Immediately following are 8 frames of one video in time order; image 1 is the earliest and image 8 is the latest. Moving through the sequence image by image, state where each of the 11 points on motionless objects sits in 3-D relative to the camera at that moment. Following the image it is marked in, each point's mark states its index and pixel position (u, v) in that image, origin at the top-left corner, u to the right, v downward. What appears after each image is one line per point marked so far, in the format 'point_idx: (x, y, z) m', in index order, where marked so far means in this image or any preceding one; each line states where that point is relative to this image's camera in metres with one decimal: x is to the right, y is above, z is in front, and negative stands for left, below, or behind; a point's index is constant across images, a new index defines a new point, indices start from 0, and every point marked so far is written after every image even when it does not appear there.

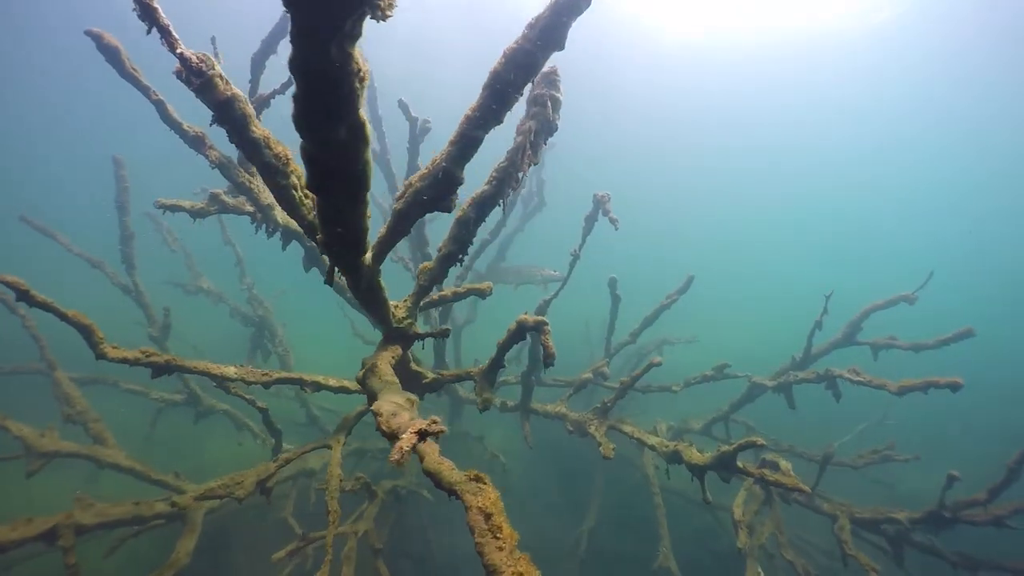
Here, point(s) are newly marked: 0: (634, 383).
0: (+1.3, -1.0, +5.3) m
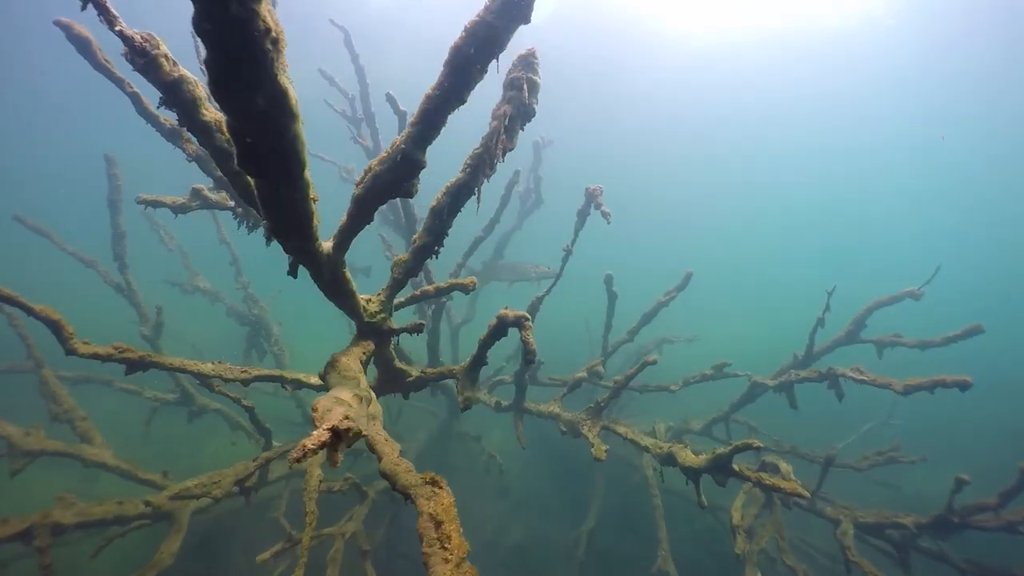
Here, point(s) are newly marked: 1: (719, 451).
0: (+1.2, -1.0, +5.1) m
1: (+1.6, -1.2, +3.6) m
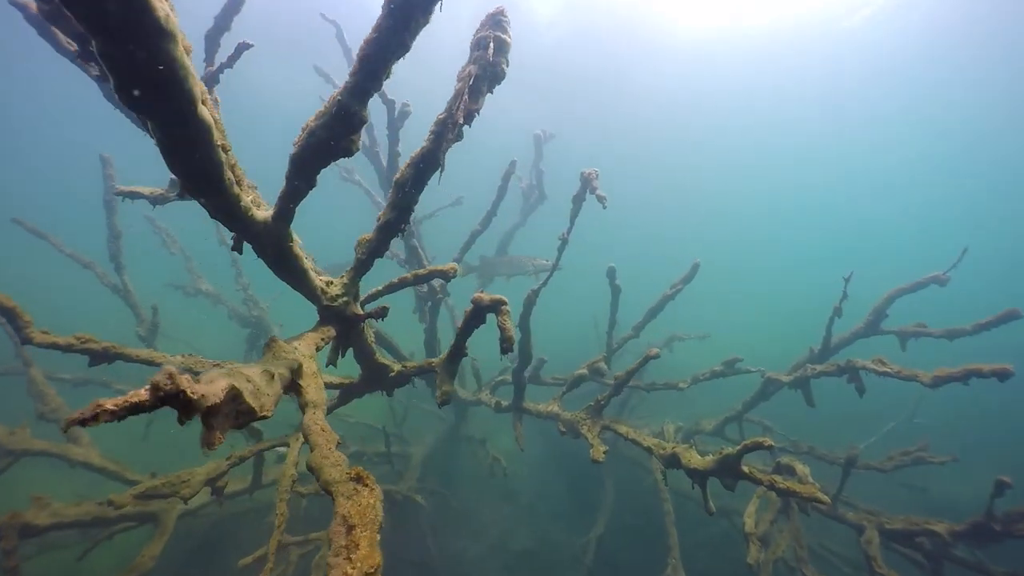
0: (+1.2, -0.9, +4.7) m
1: (+1.5, -1.1, +3.3) m
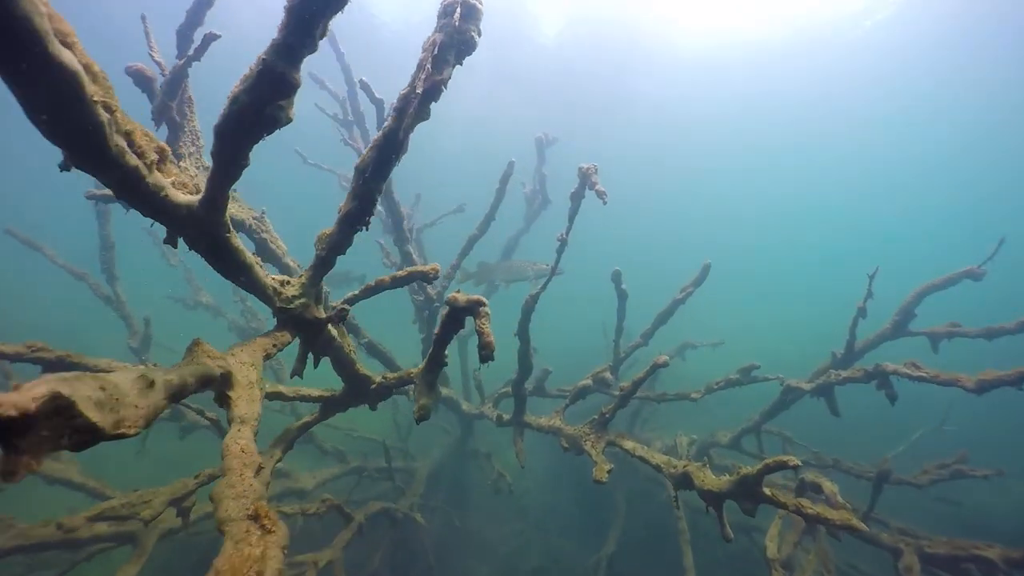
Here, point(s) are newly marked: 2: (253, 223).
0: (+1.1, -0.9, +4.4) m
1: (+1.4, -1.1, +2.9) m
2: (-2.5, +0.6, +4.7) m
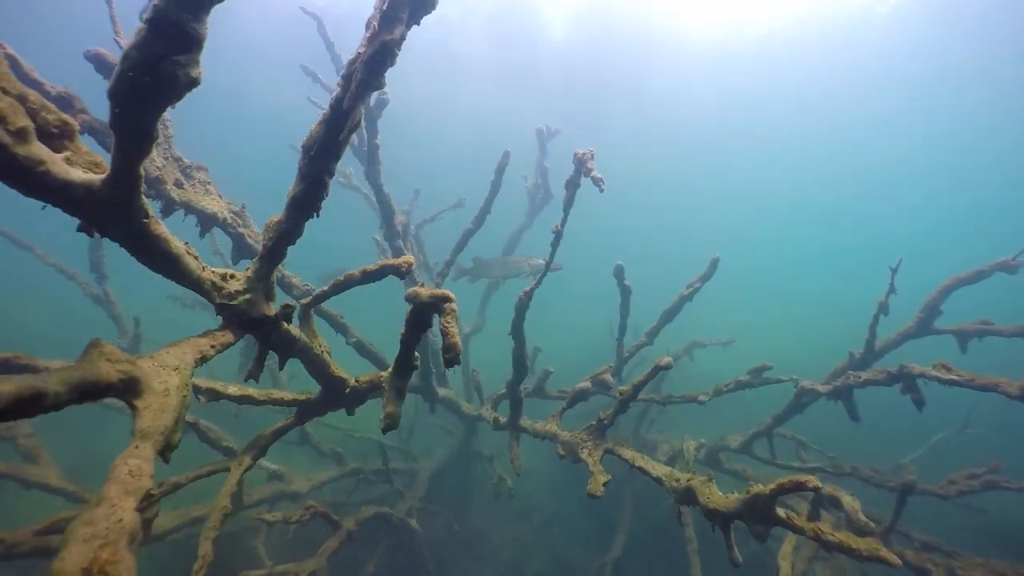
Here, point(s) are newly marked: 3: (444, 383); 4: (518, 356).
0: (+1.0, -0.9, +4.0) m
1: (+1.3, -1.1, +2.6) m
2: (-2.6, +0.7, +4.5) m
3: (-1.2, -1.6, +8.3) m
4: (+0.1, -0.7, +5.0) m
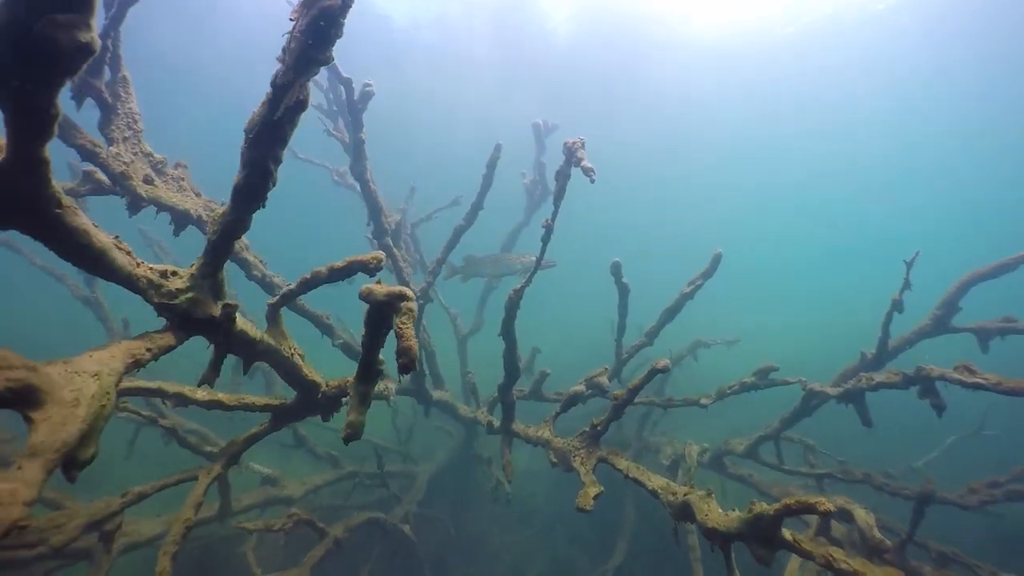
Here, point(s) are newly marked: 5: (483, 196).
0: (+0.9, -0.9, +3.8) m
1: (+1.2, -1.0, +2.3) m
2: (-2.7, +0.7, +4.2) m
3: (-1.2, -1.6, +8.1) m
4: (0.0, -0.7, +4.8) m
5: (-0.4, +1.2, +6.1) m
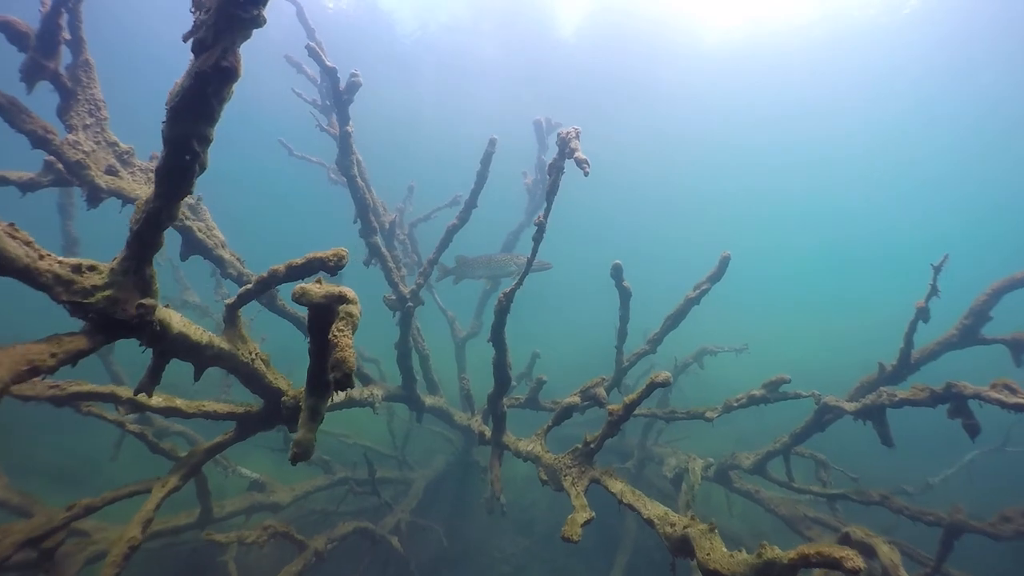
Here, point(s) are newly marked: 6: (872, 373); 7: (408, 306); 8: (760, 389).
0: (+0.8, -0.9, +3.4) m
1: (+1.0, -1.1, +2.0) m
2: (-2.8, +0.7, +4.0) m
3: (-1.3, -1.7, +7.8) m
4: (-0.1, -0.7, +4.4) m
5: (-0.4, +1.1, +5.8) m
6: (+3.7, -0.9, +5.0) m
7: (-1.3, -0.2, +5.9) m
8: (+2.5, -1.0, +4.9) m
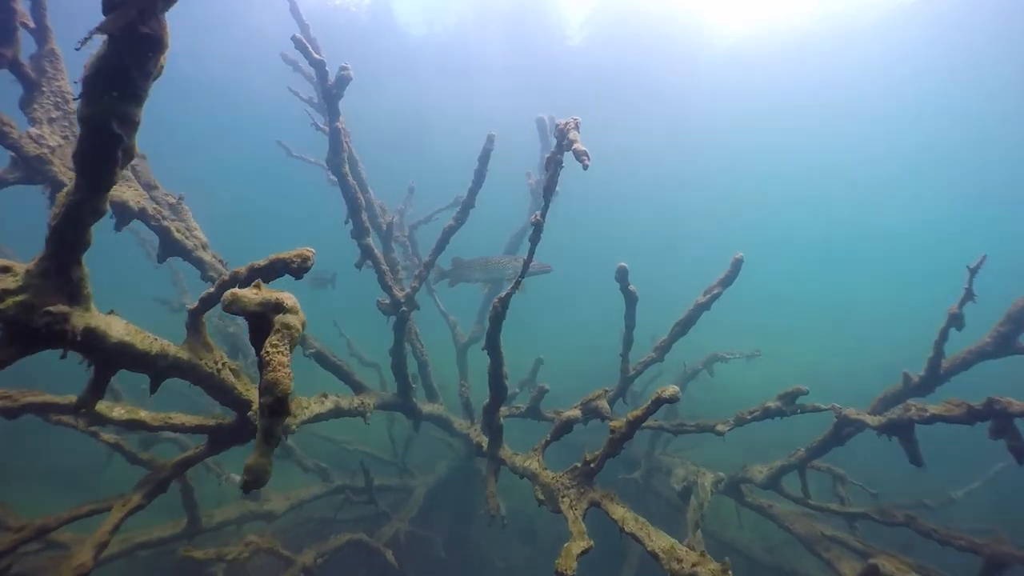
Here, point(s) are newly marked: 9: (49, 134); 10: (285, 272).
0: (+0.8, -0.9, +3.1) m
1: (+1.0, -1.1, +1.7) m
2: (-2.9, +0.6, +3.7) m
3: (-1.3, -1.7, +7.5) m
4: (-0.1, -0.7, +4.2) m
5: (-0.4, +1.1, +5.5) m
6: (+3.7, -0.9, +4.7) m
7: (-1.3, -0.3, +5.7) m
8: (+2.5, -1.1, +4.6) m
9: (-3.2, +1.1, +3.4) m
10: (-1.0, +0.1, +2.1) m
